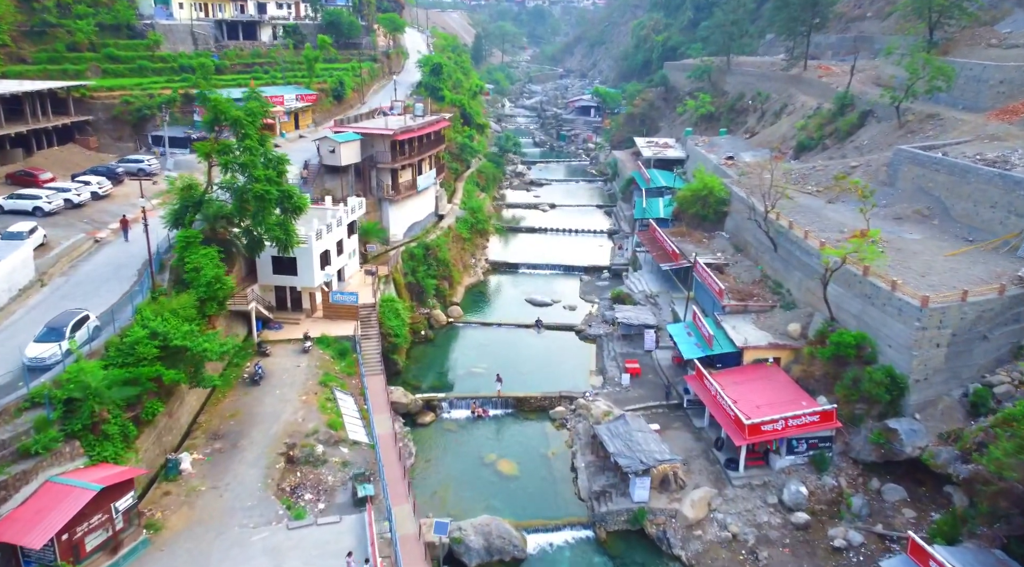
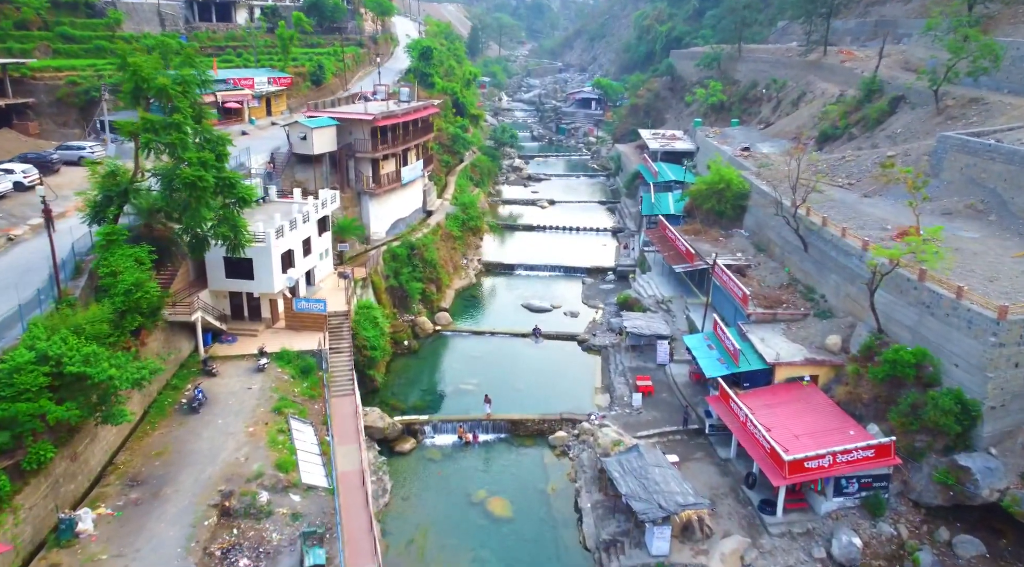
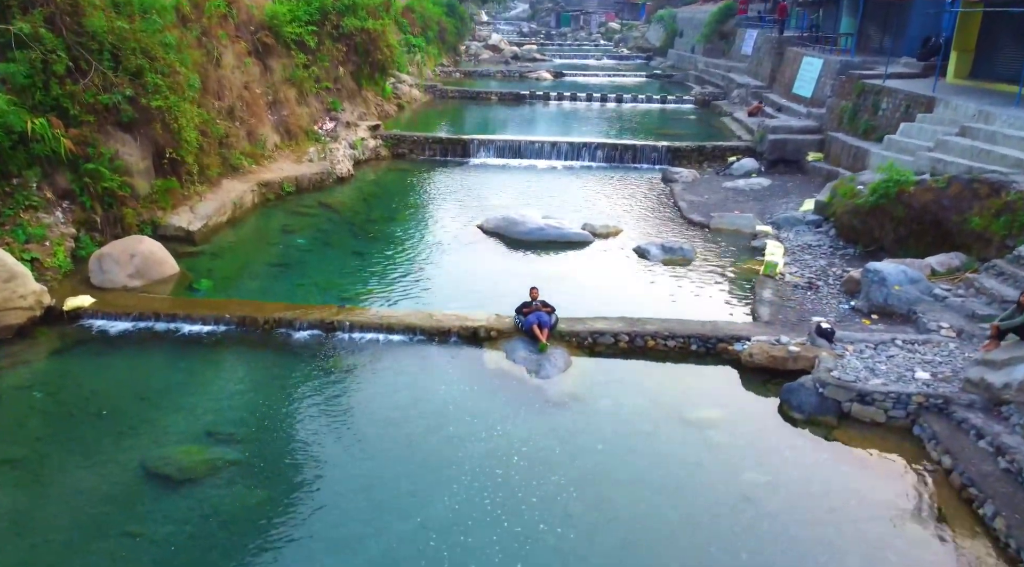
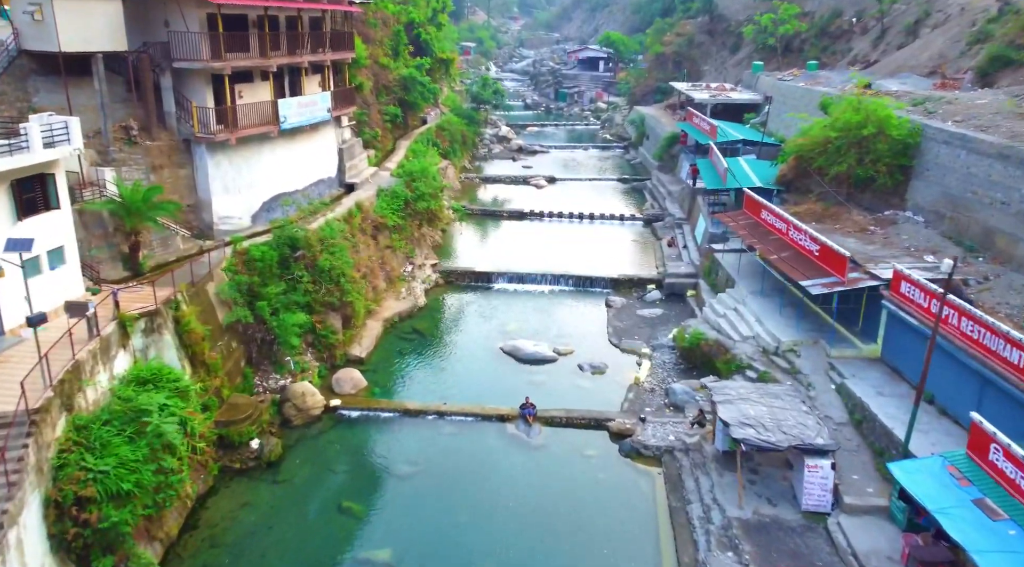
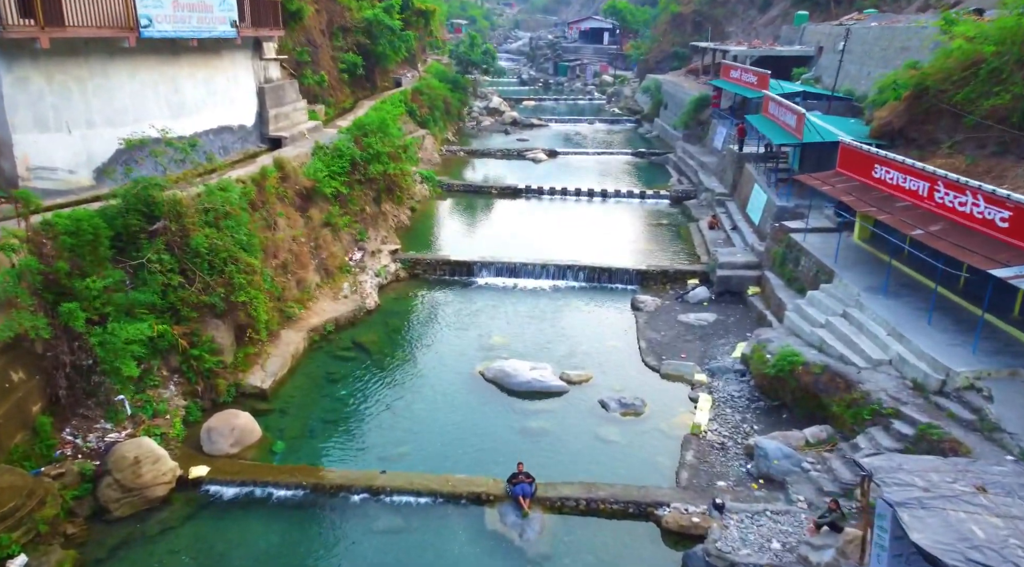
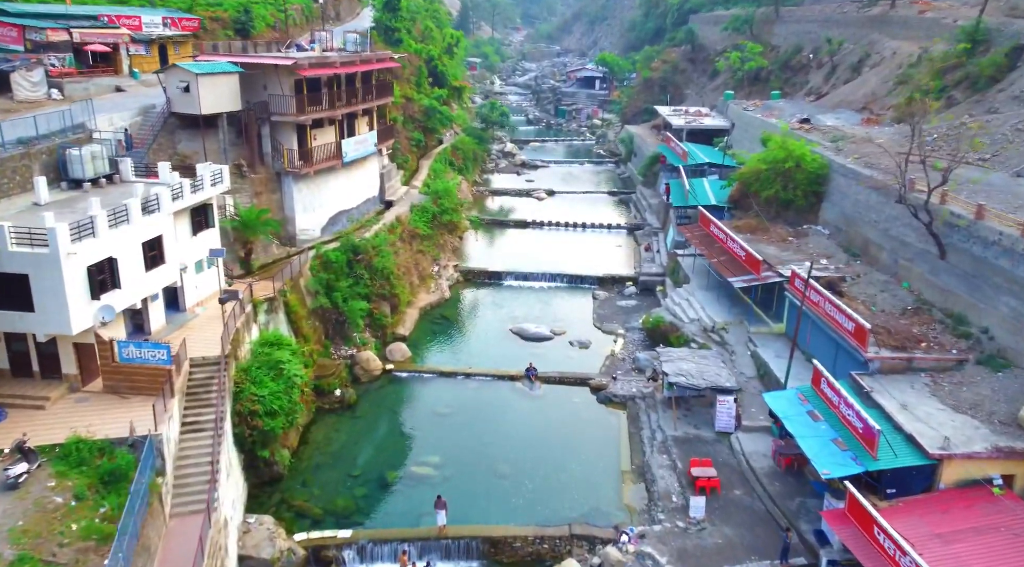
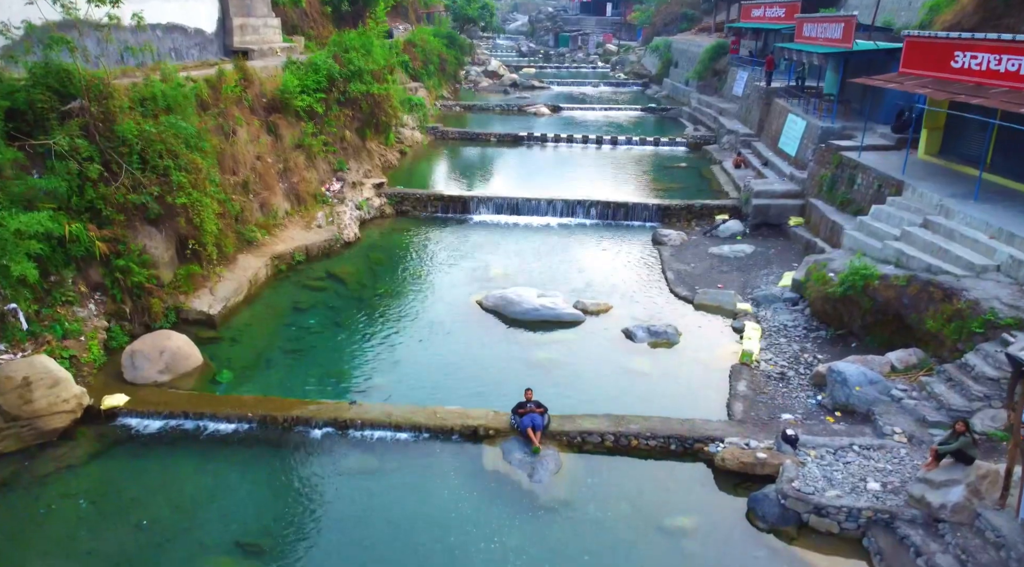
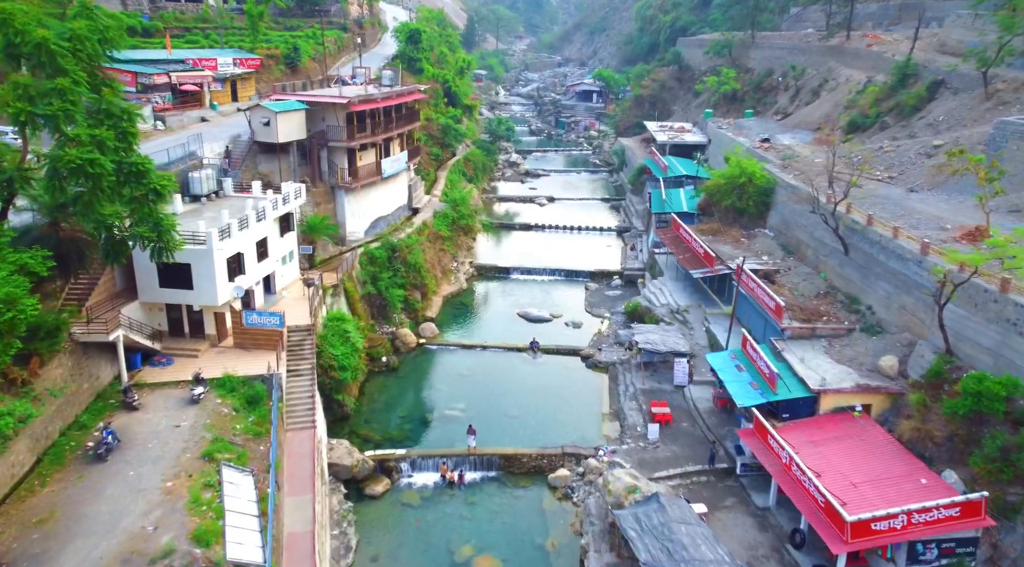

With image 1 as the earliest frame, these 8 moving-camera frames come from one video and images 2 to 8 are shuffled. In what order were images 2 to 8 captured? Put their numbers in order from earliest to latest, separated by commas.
2, 8, 6, 4, 5, 7, 3
